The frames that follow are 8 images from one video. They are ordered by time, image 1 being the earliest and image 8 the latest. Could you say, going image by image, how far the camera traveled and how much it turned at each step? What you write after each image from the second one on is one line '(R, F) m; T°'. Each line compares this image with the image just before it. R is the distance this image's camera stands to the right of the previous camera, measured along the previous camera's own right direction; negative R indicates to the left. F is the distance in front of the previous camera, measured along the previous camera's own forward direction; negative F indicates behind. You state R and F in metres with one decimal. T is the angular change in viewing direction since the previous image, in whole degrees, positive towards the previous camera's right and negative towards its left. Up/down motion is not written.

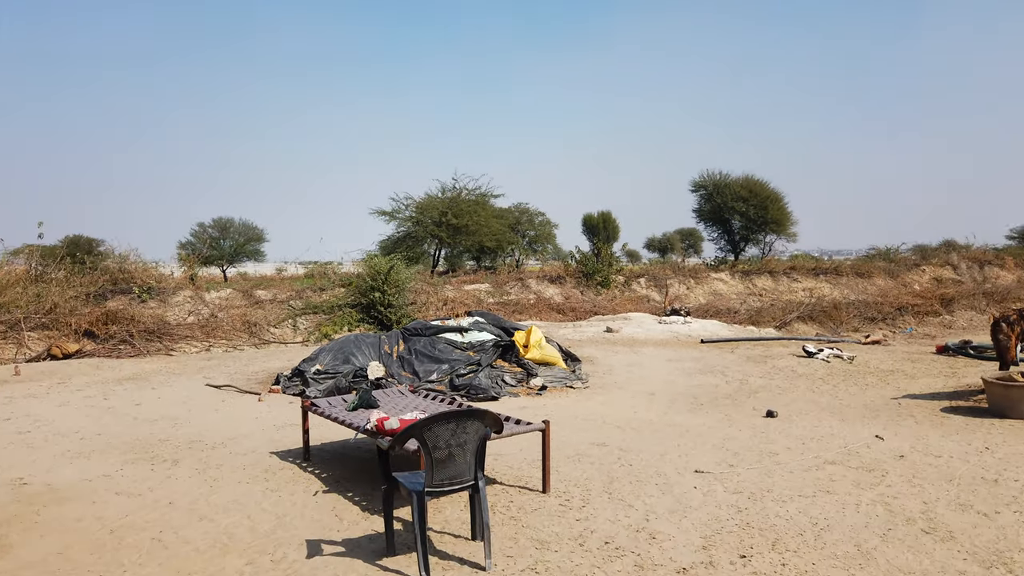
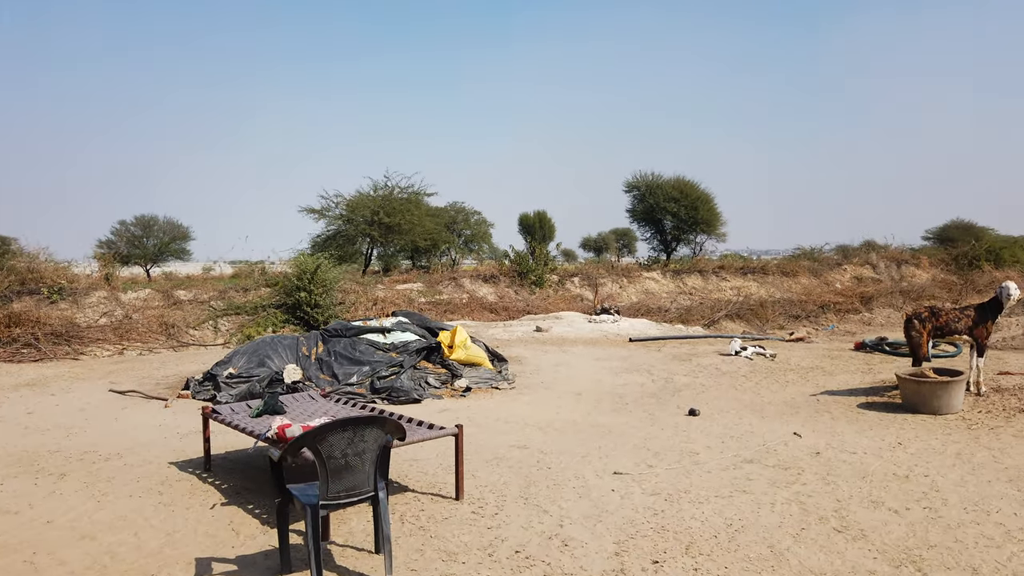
(+0.2, +0.2) m; +5°
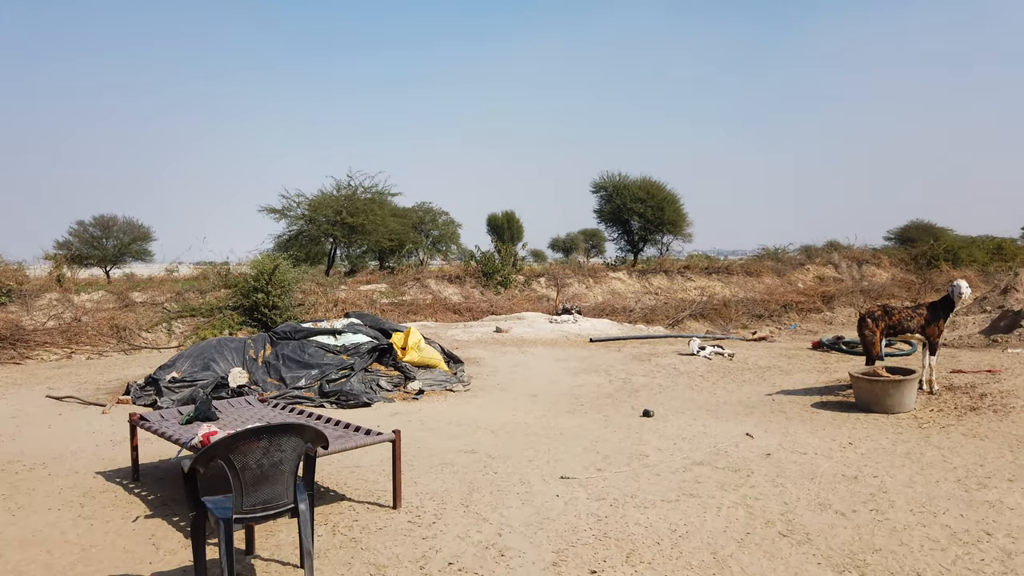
(+0.2, +0.2) m; +2°
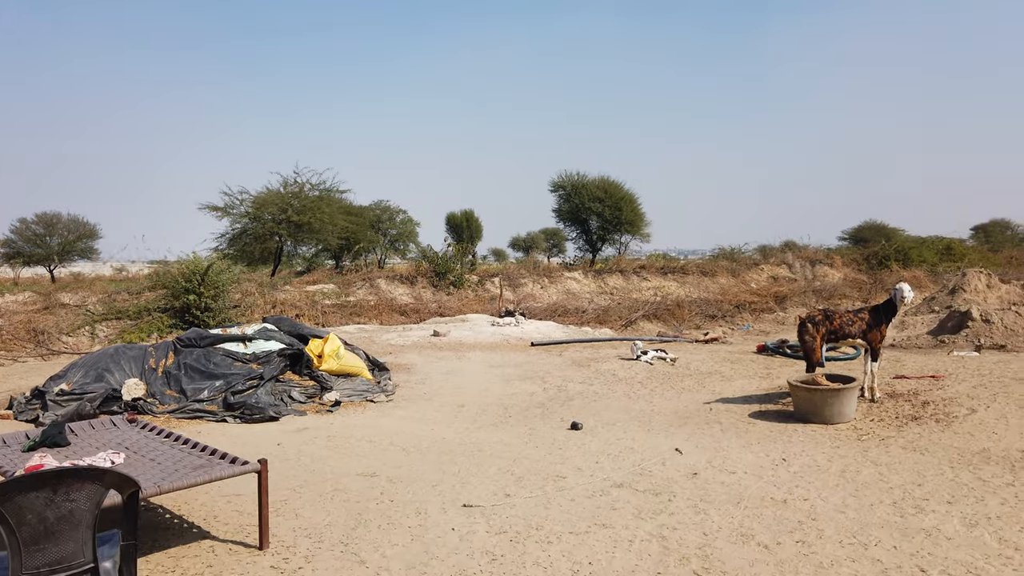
(+0.5, +0.6) m; +3°
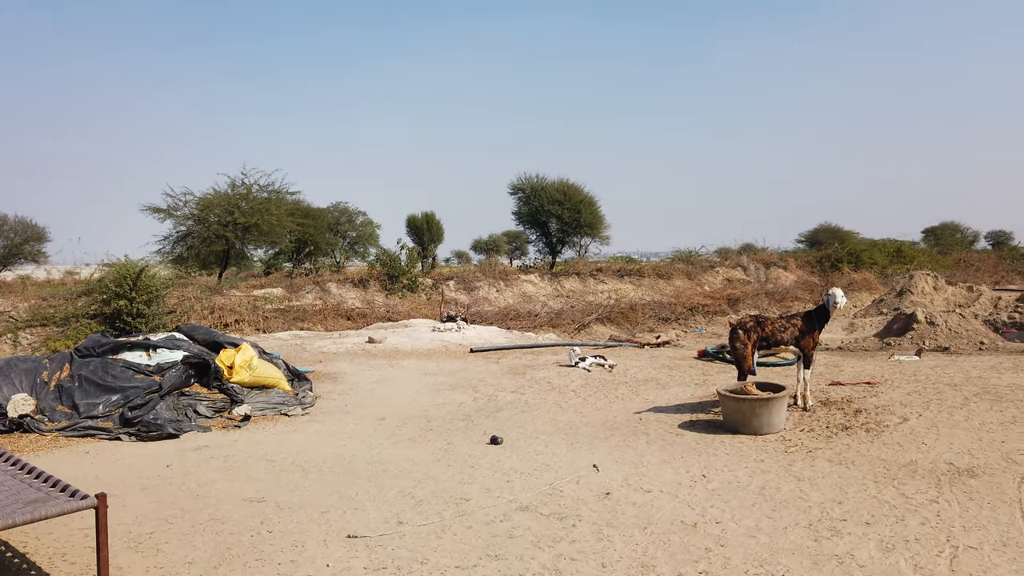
(+0.5, +0.4) m; +3°
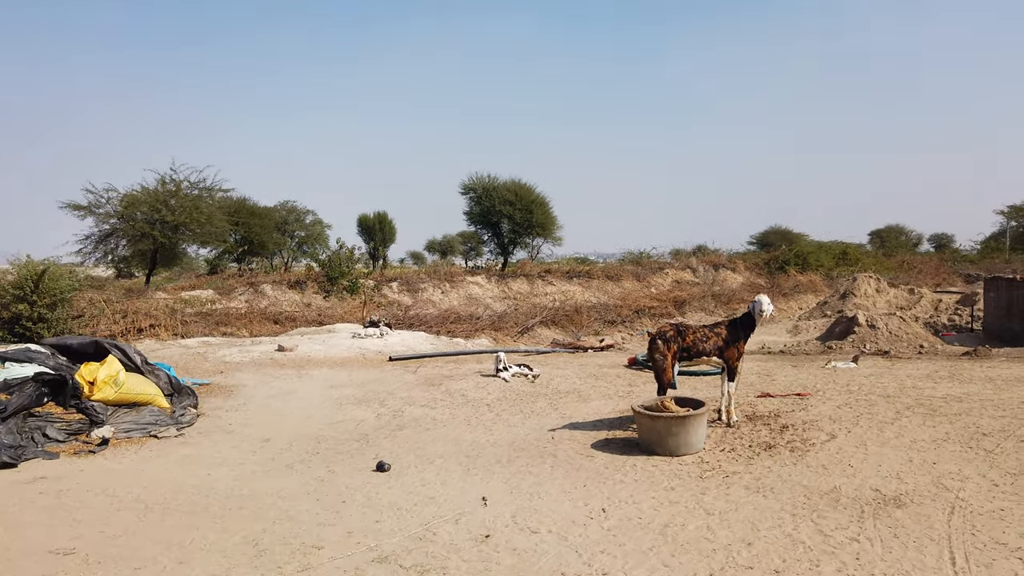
(+0.6, +0.8) m; +3°
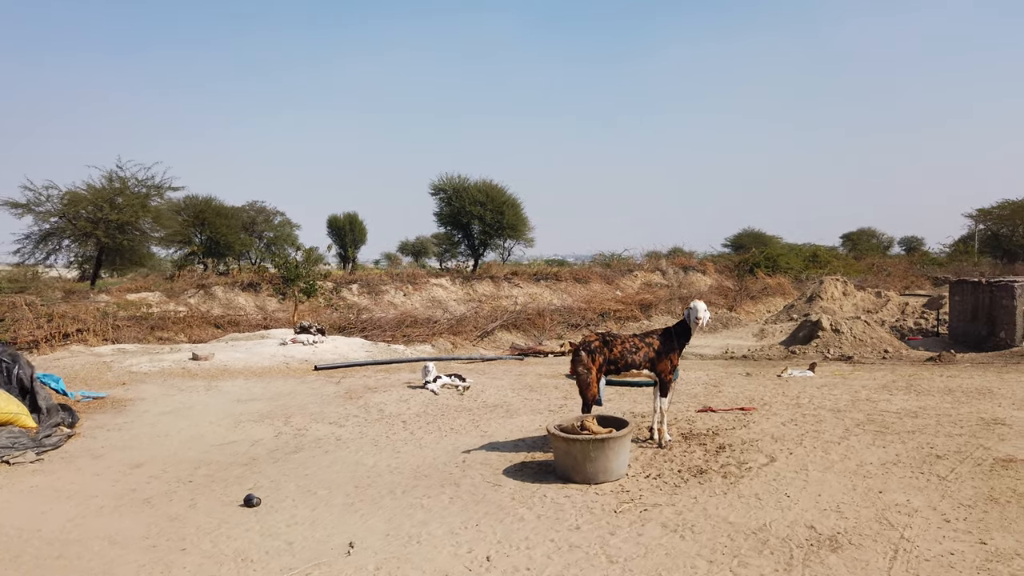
(+0.7, +0.9) m; +2°
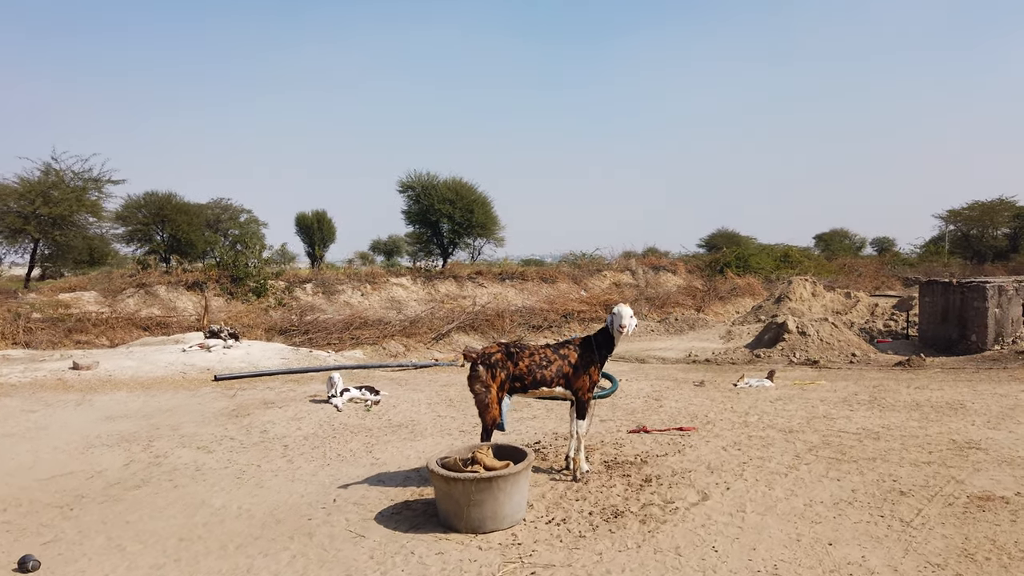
(+0.7, +1.2) m; +2°
